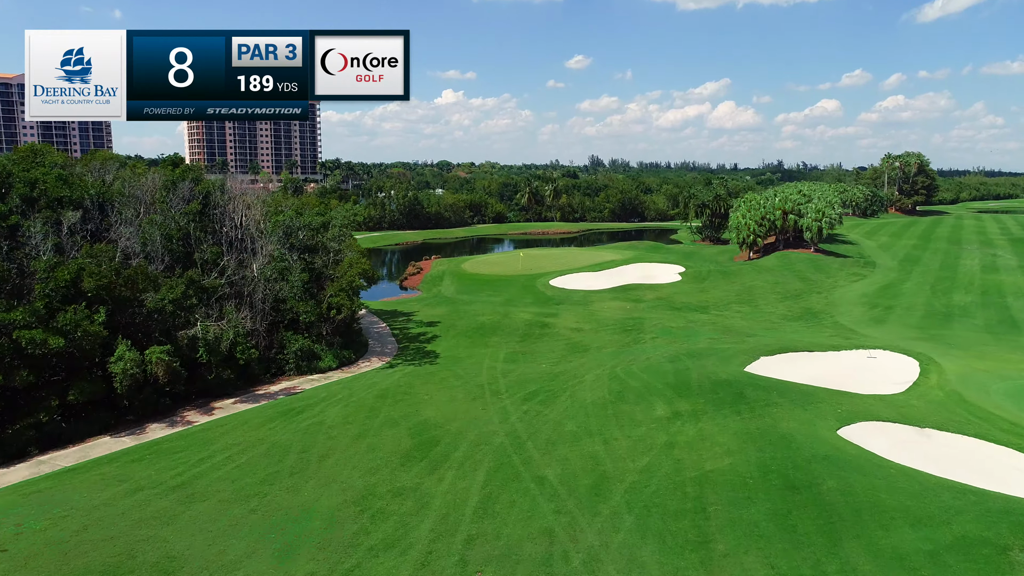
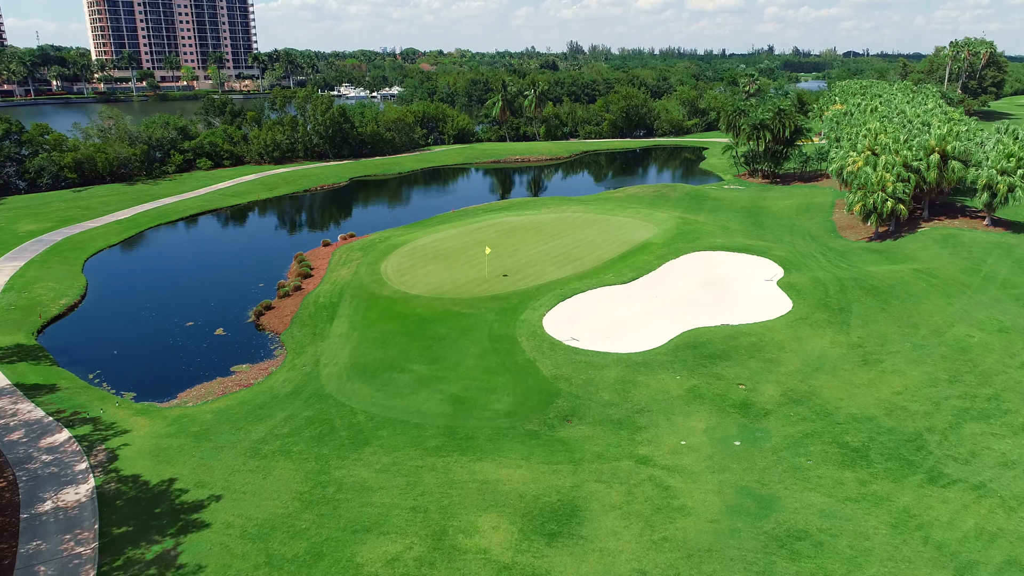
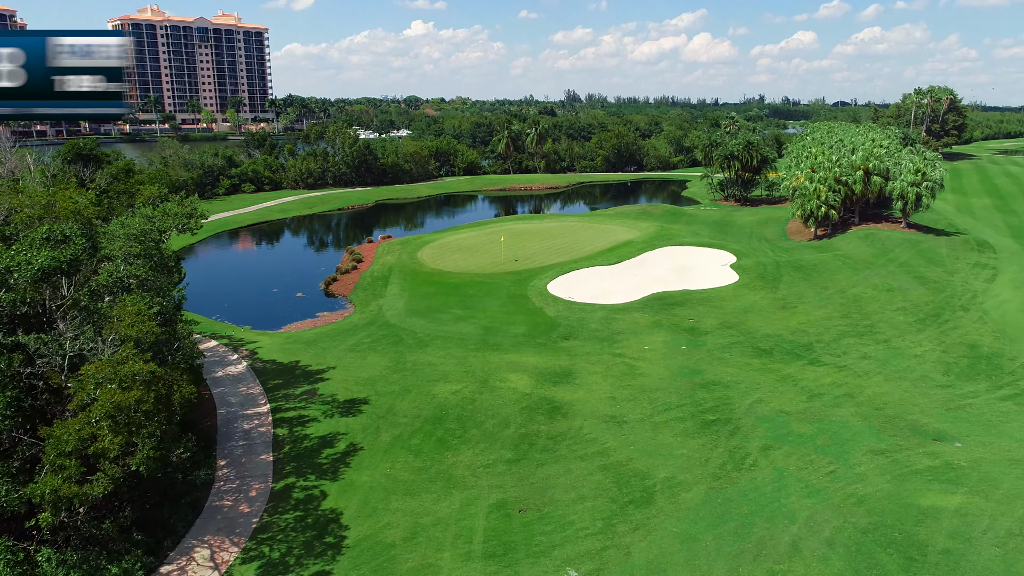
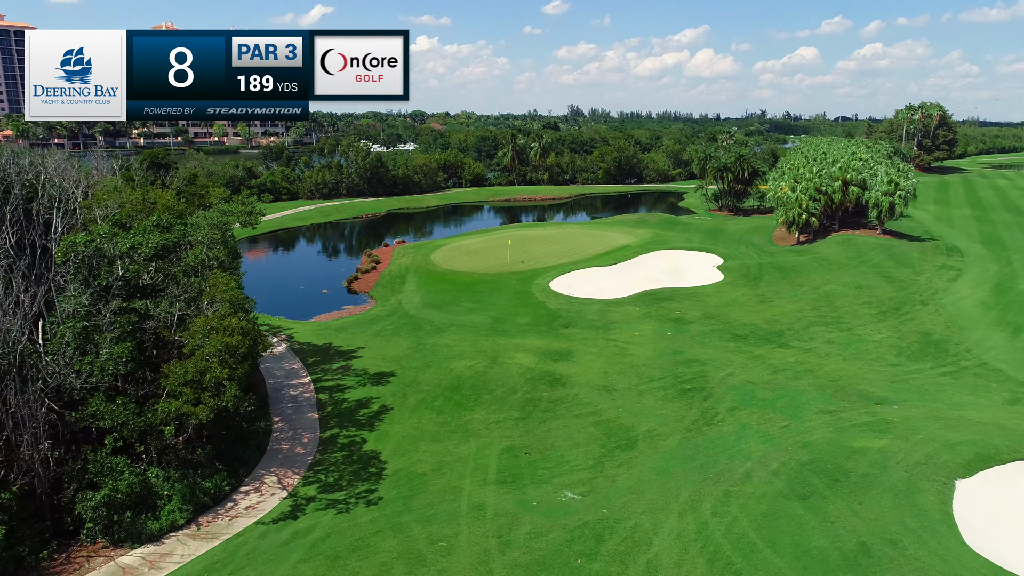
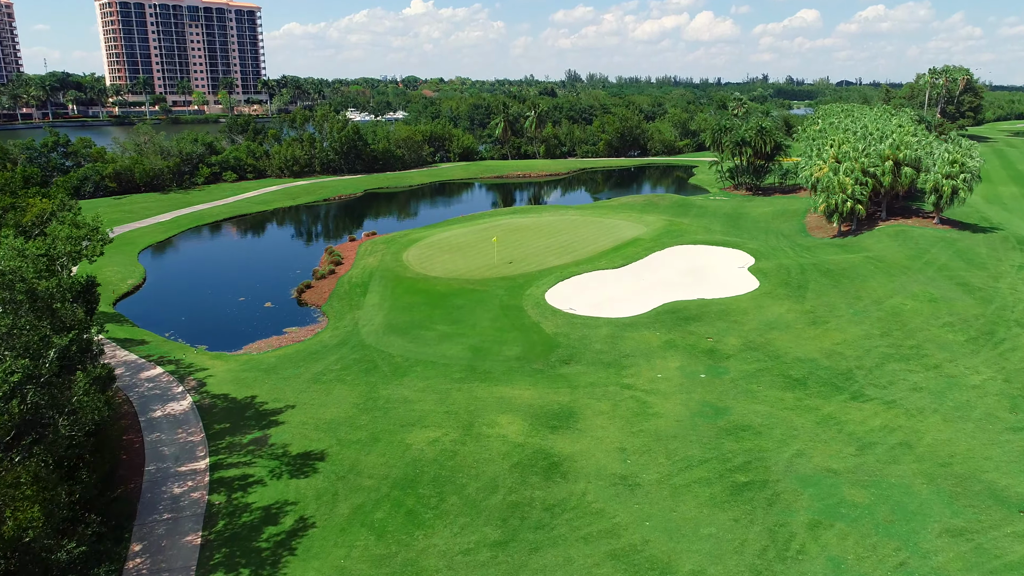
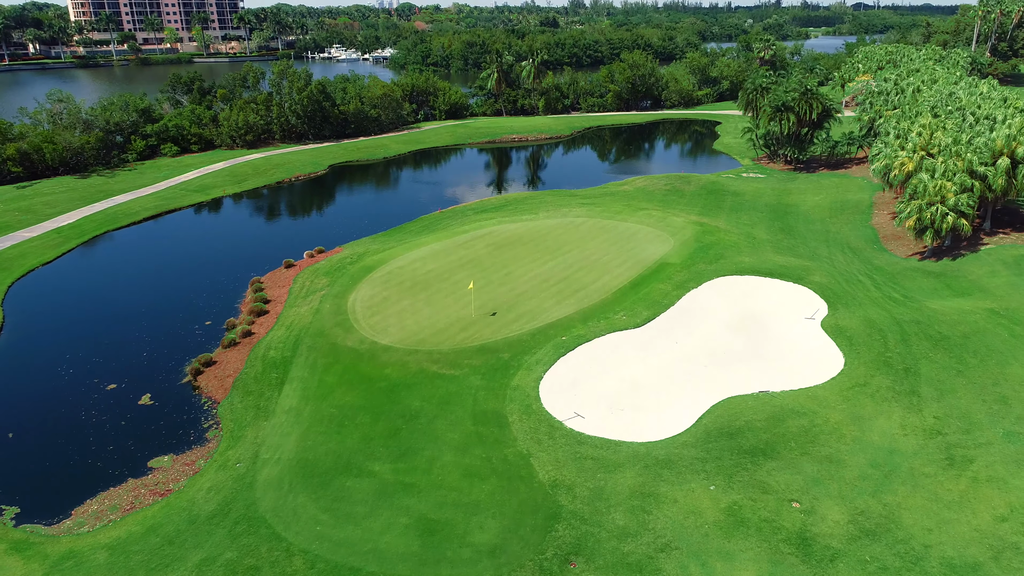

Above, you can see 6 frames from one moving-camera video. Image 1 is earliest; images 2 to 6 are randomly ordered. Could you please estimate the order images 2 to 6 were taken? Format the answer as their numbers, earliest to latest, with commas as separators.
4, 3, 5, 2, 6
